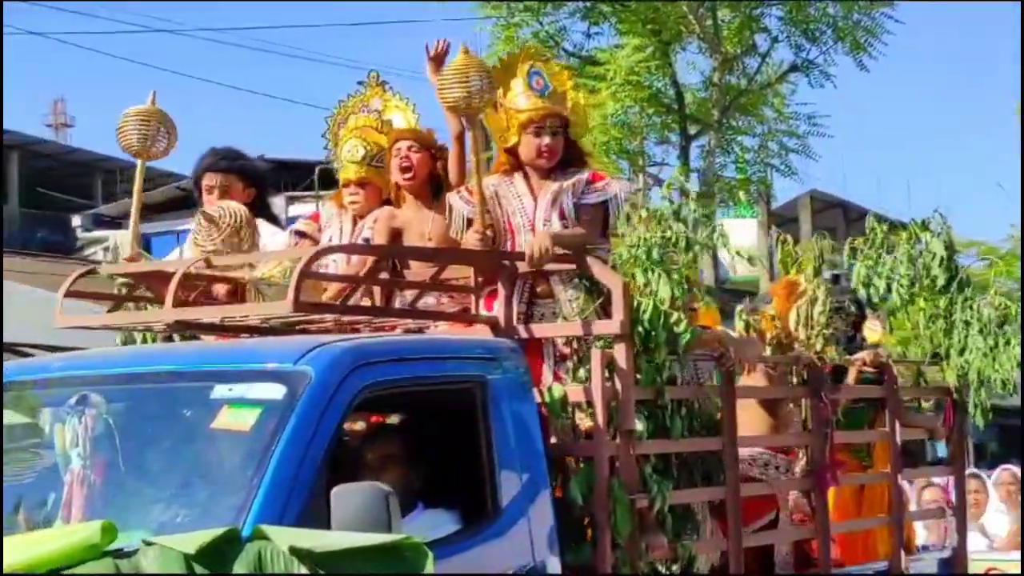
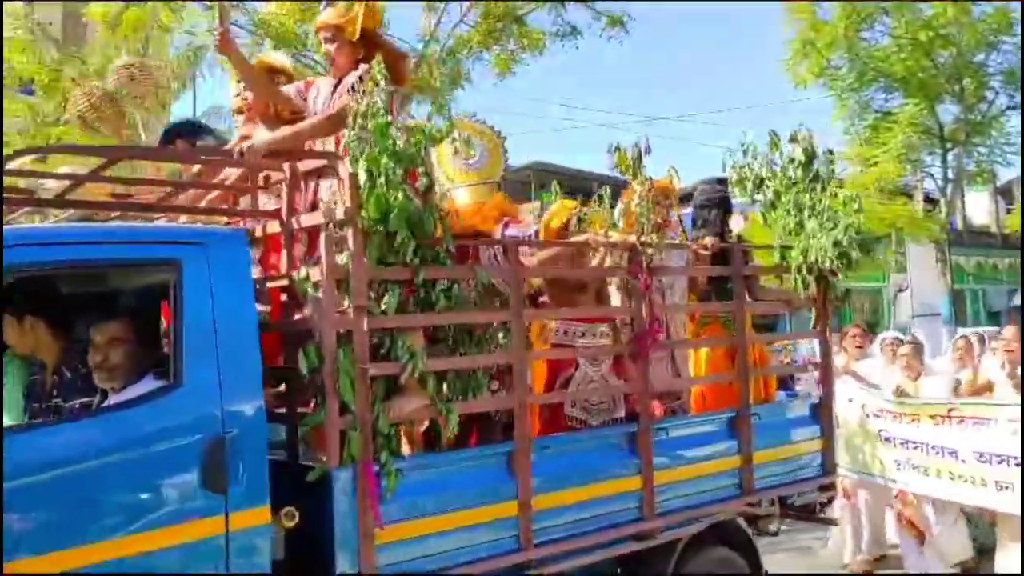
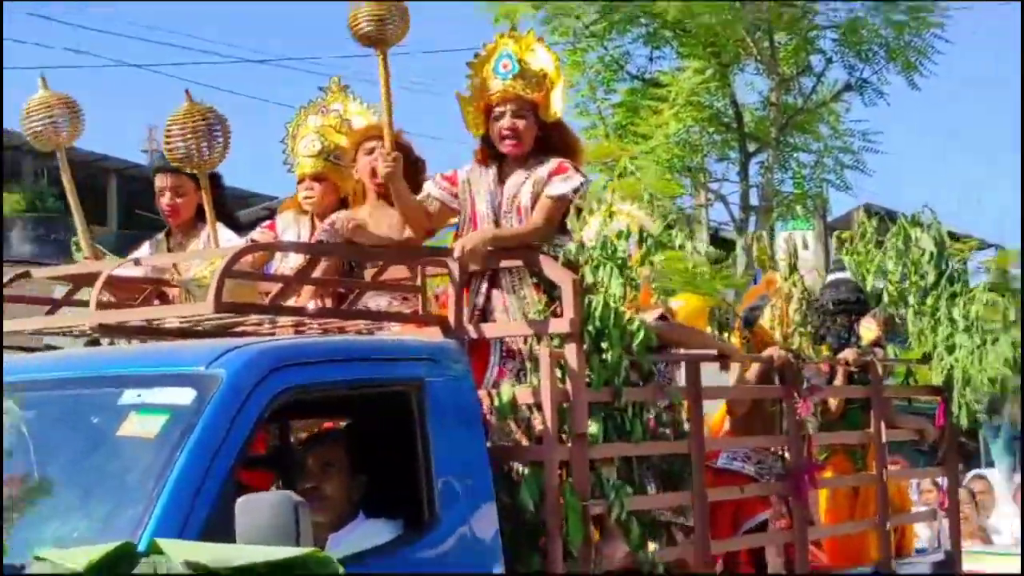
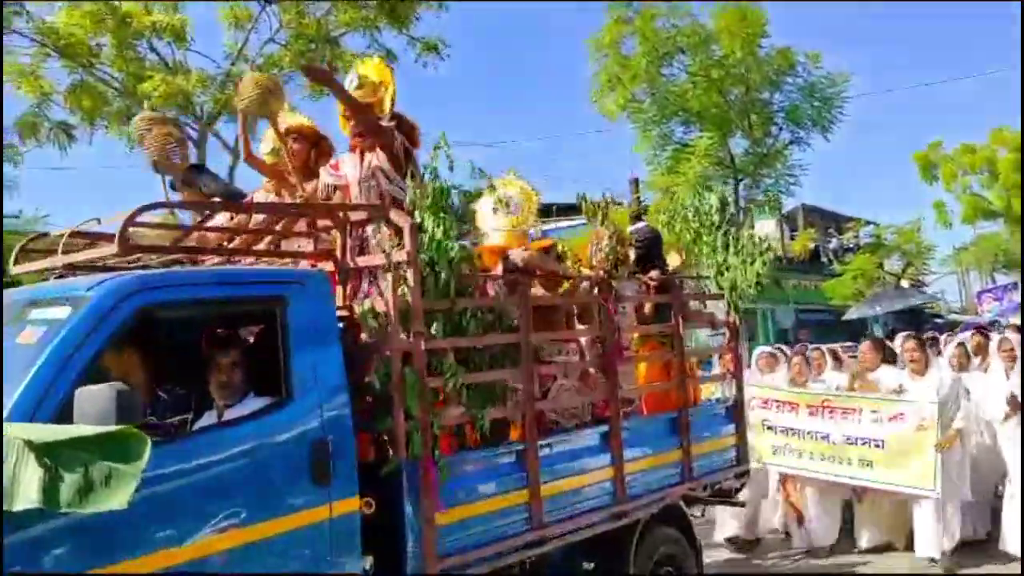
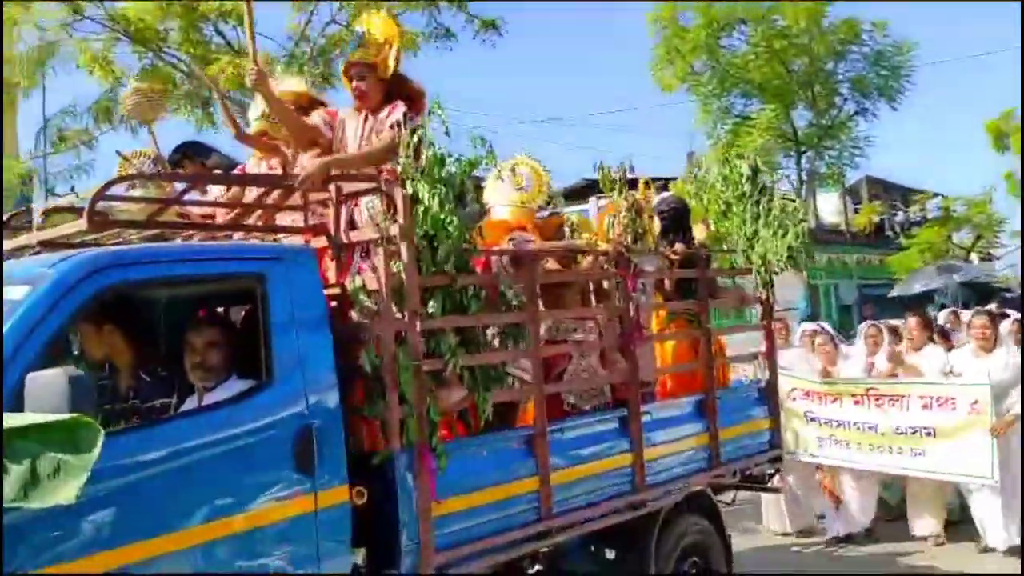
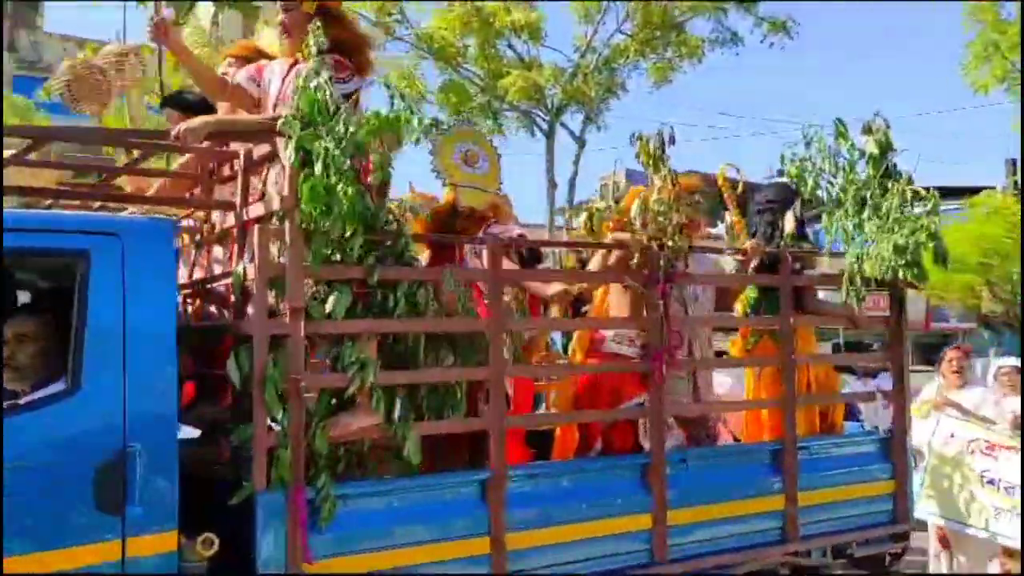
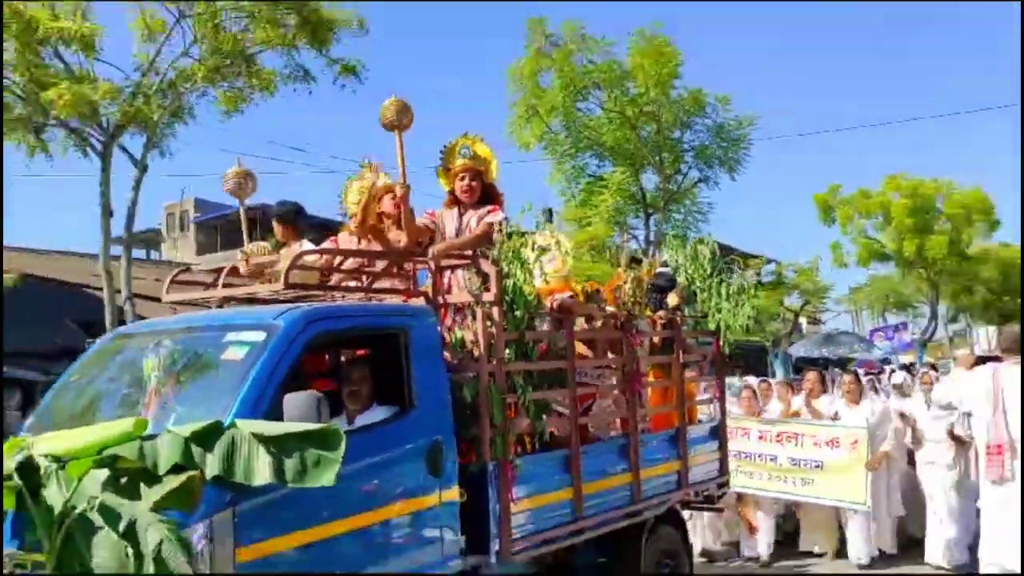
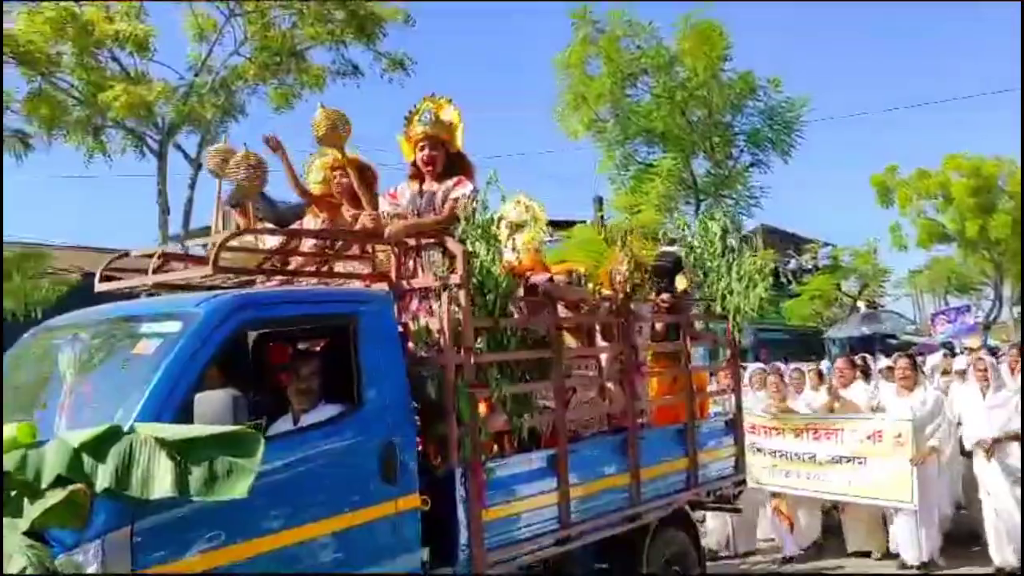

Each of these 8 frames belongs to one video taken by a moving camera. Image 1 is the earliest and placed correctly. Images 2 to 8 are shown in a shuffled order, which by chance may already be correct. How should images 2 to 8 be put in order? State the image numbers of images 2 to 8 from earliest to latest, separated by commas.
3, 7, 8, 4, 5, 2, 6
